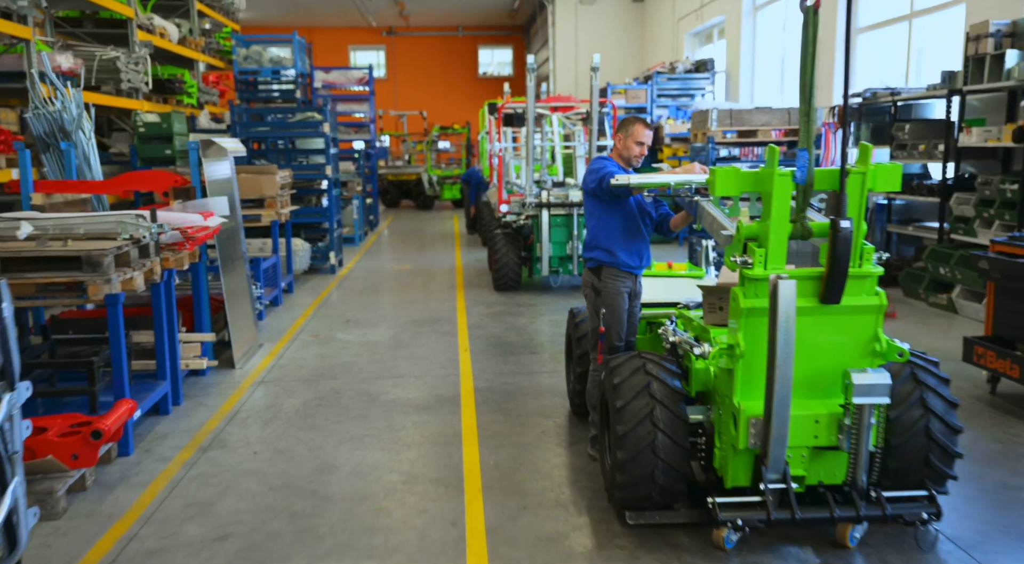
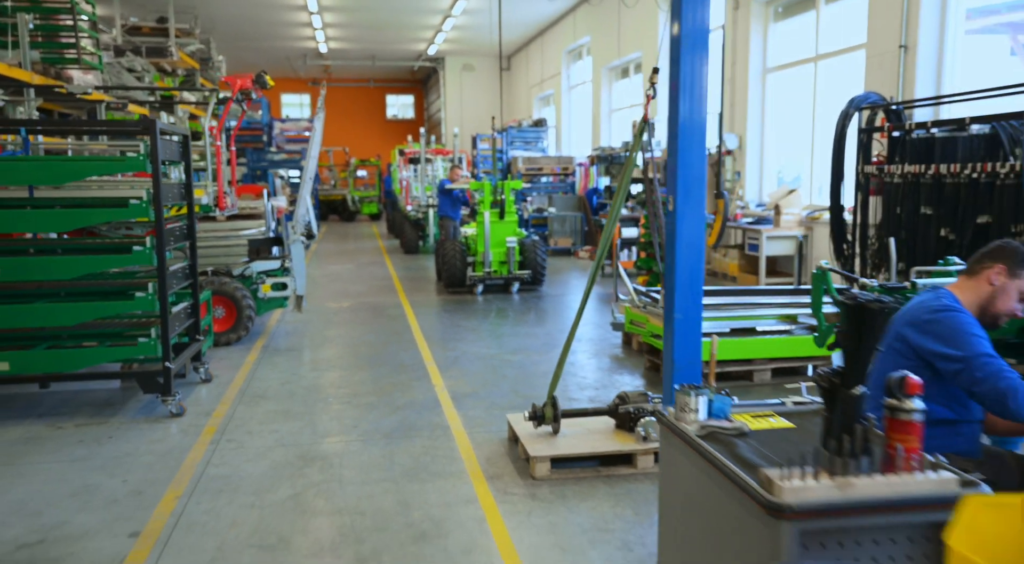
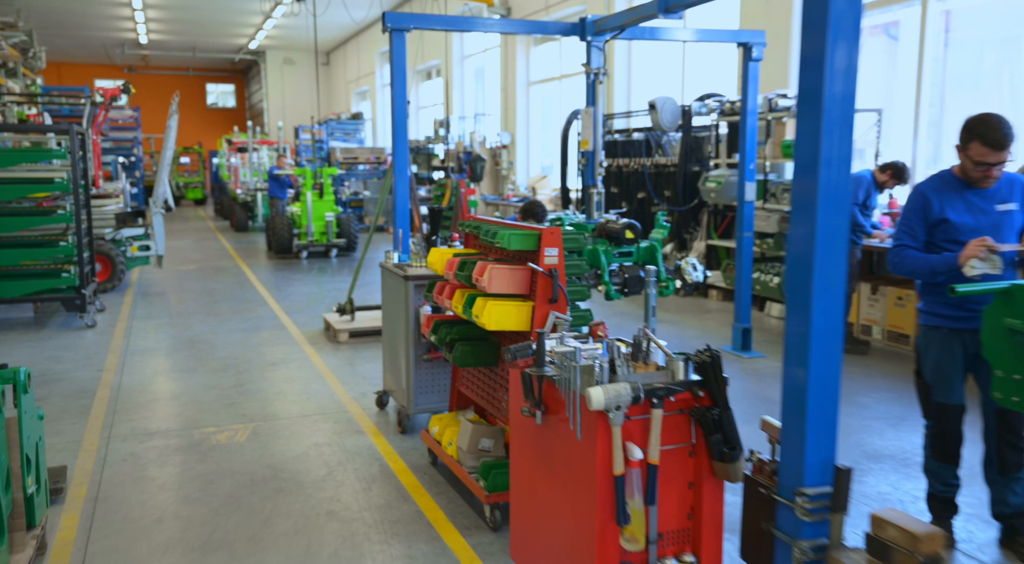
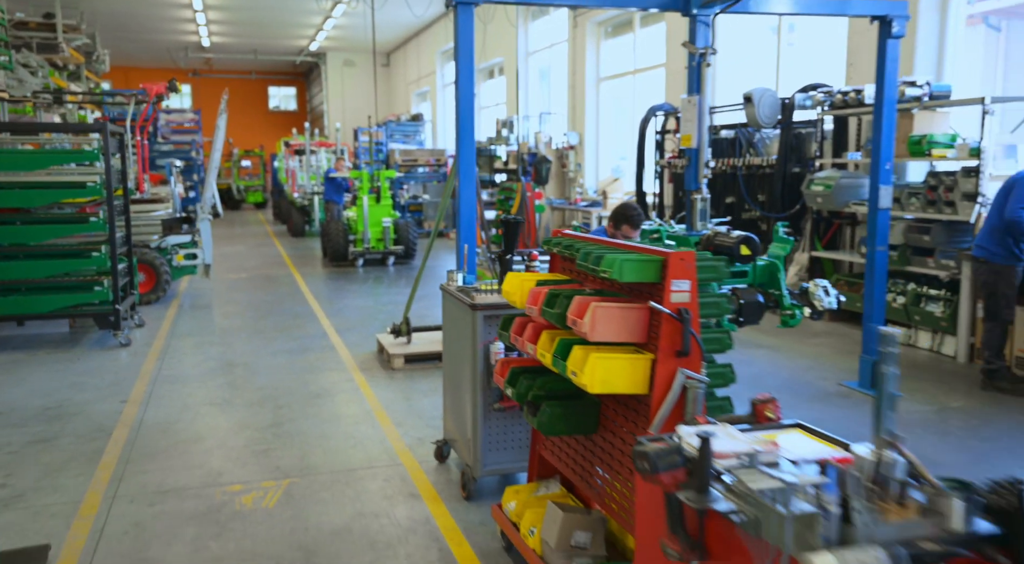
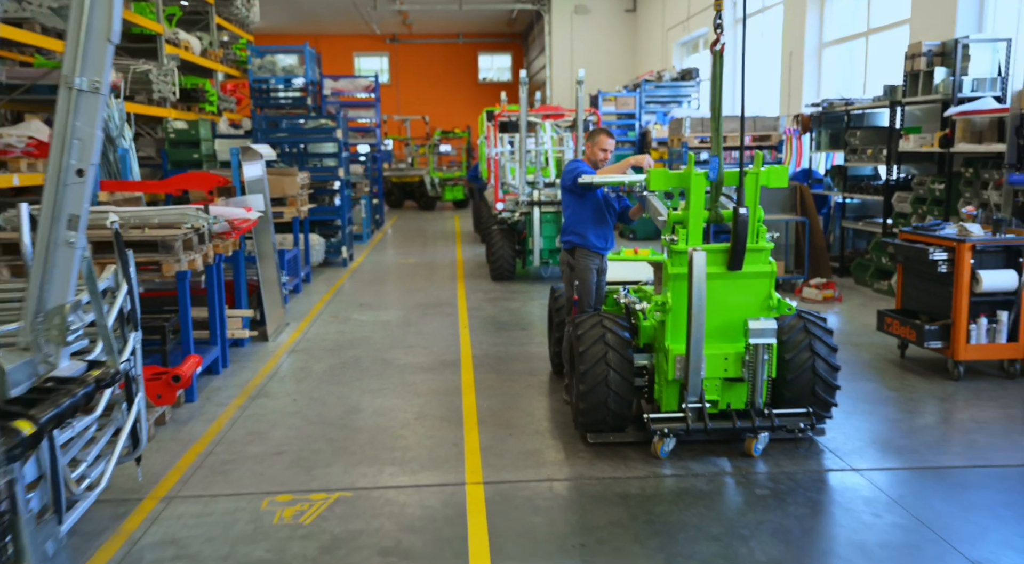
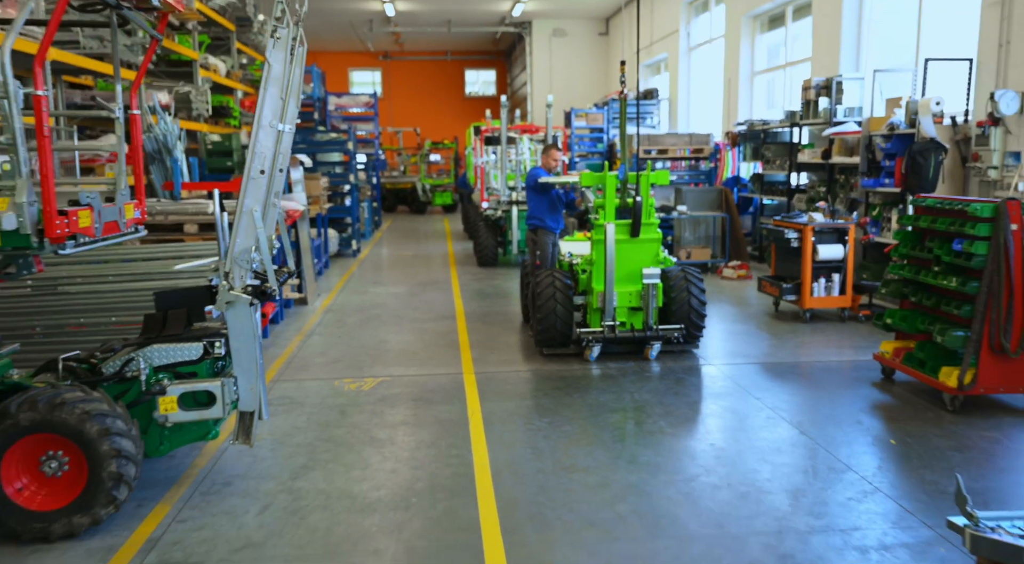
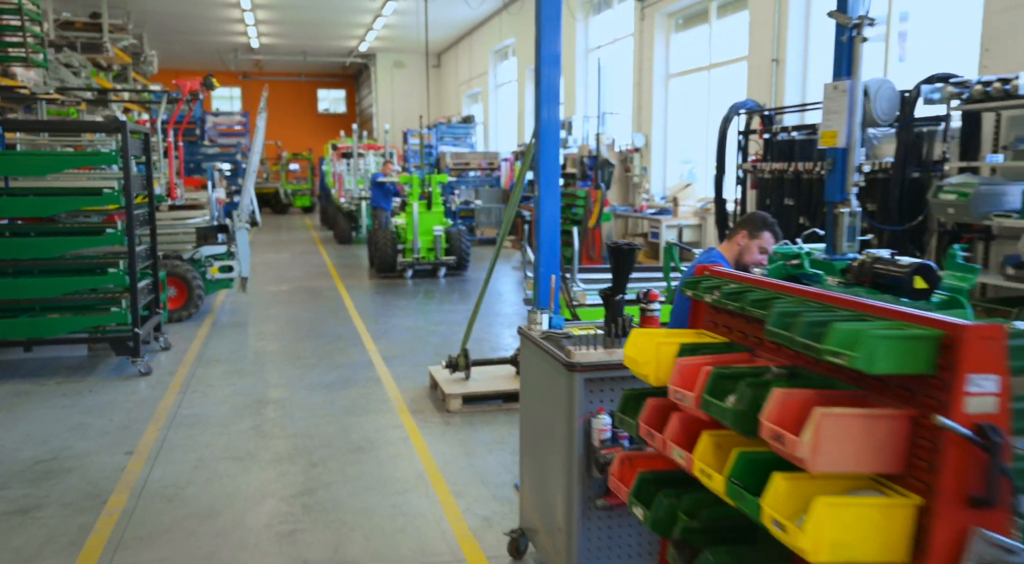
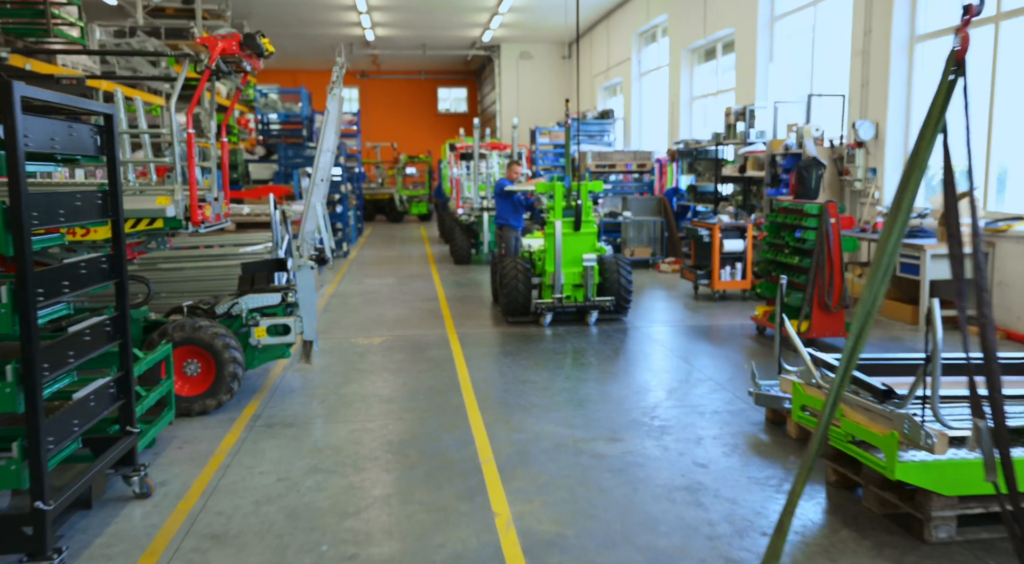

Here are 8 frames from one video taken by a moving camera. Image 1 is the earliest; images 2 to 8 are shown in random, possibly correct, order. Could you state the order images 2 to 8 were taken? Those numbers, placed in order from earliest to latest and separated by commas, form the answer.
5, 6, 8, 2, 7, 4, 3
